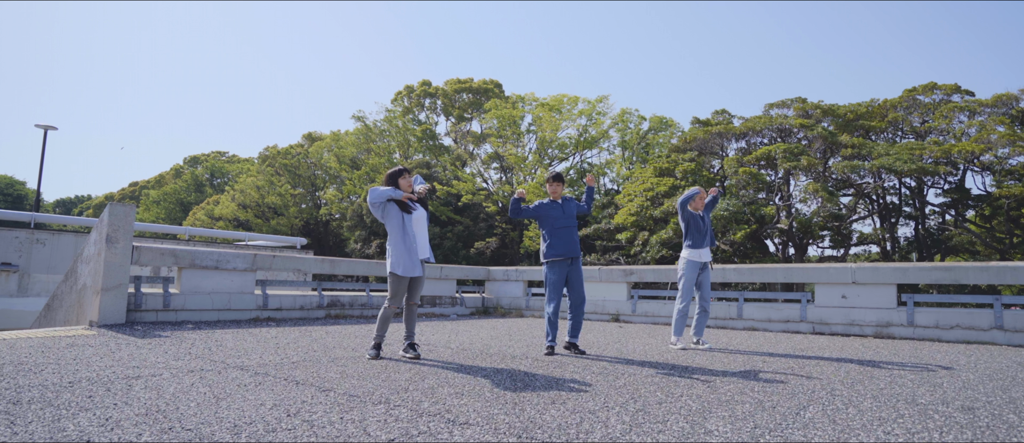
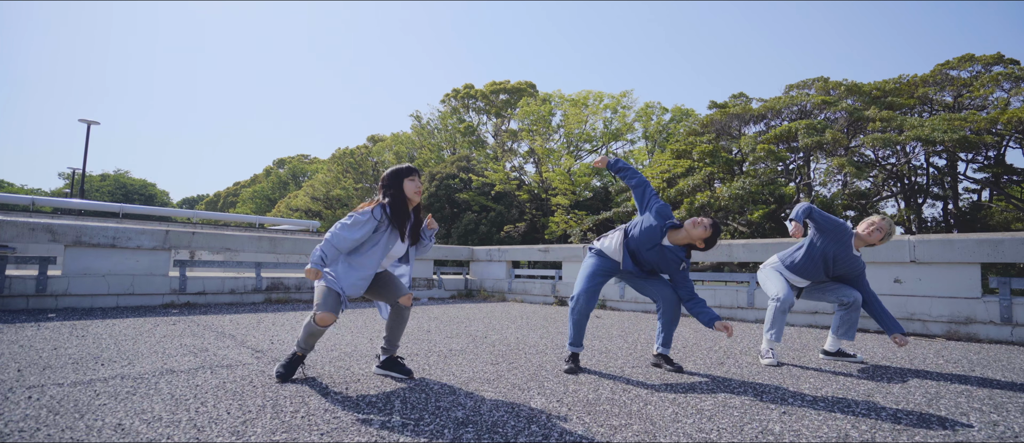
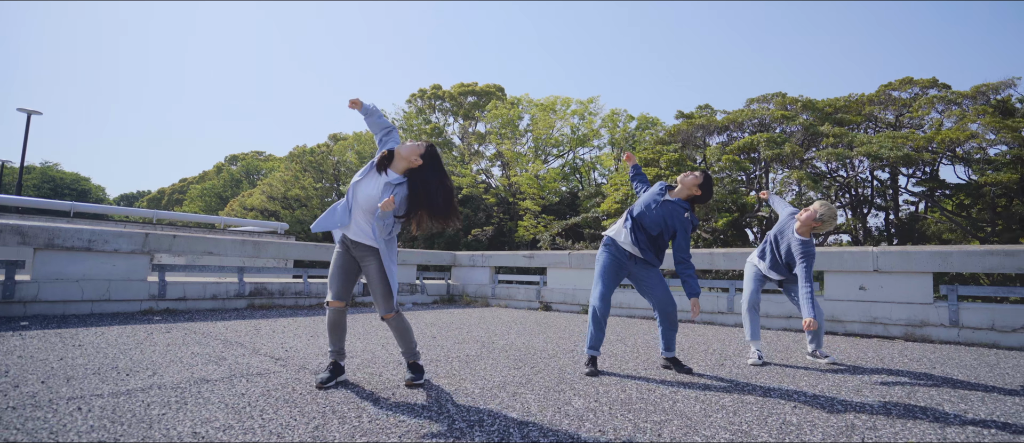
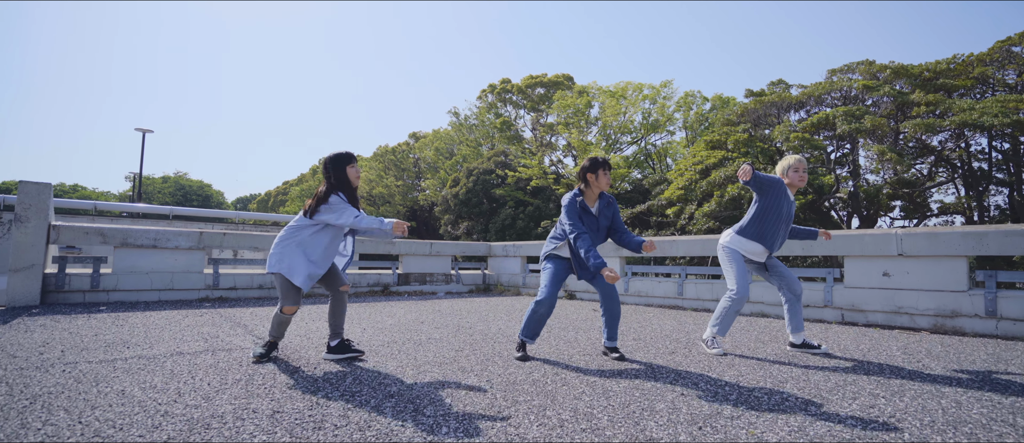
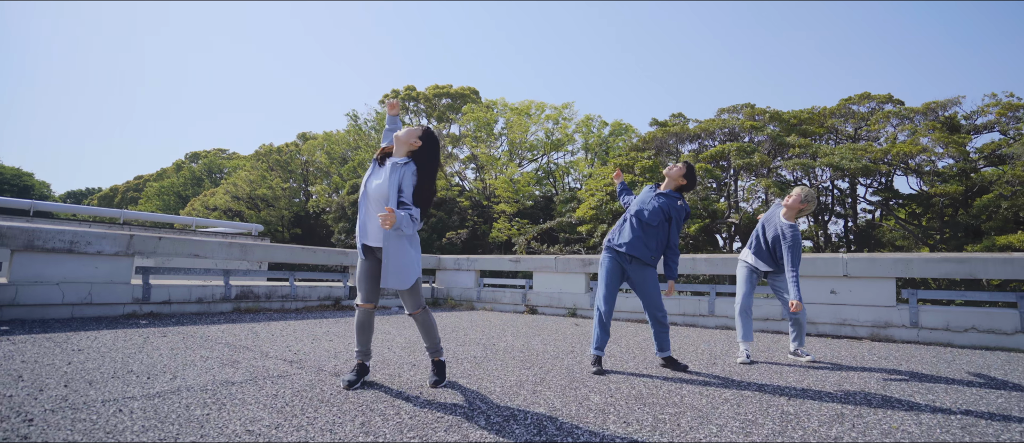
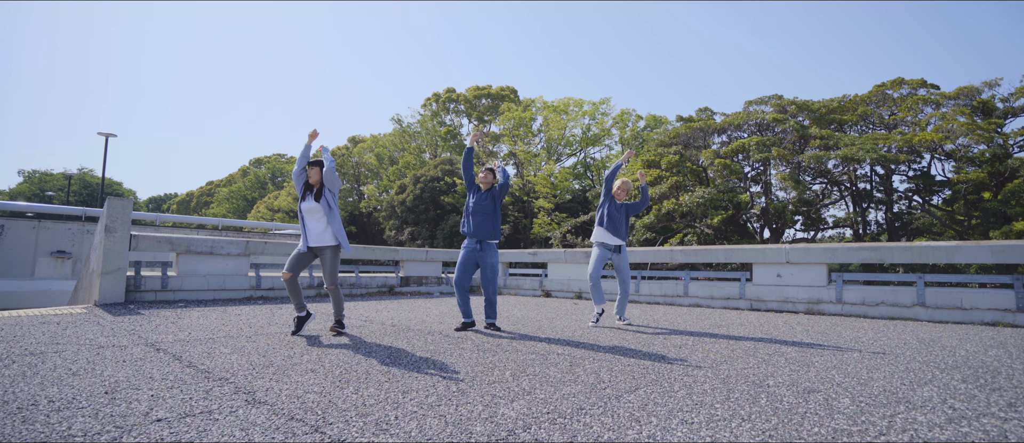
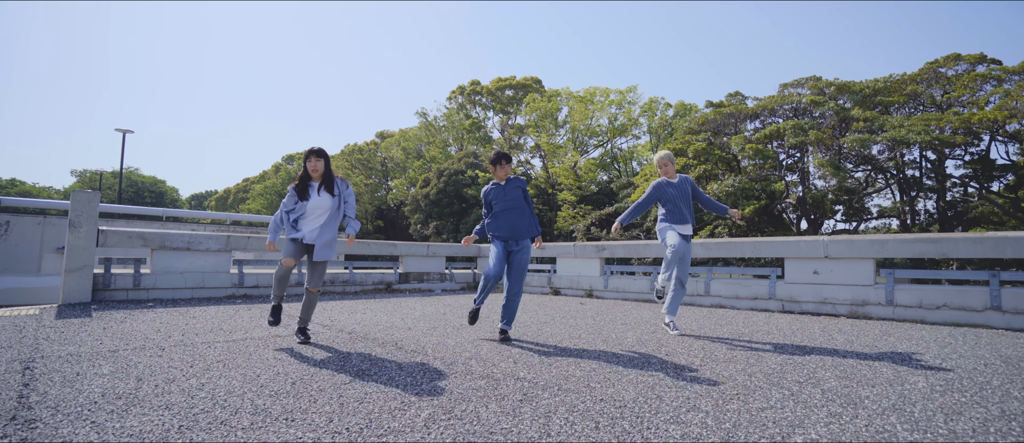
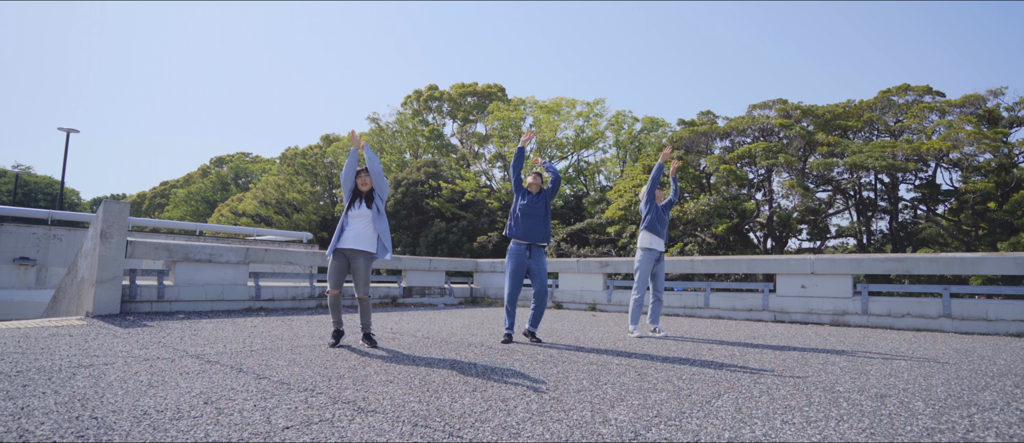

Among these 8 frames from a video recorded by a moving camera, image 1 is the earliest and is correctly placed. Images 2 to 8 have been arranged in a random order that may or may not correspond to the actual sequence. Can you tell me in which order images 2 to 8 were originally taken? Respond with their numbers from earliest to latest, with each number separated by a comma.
8, 6, 7, 4, 2, 3, 5
